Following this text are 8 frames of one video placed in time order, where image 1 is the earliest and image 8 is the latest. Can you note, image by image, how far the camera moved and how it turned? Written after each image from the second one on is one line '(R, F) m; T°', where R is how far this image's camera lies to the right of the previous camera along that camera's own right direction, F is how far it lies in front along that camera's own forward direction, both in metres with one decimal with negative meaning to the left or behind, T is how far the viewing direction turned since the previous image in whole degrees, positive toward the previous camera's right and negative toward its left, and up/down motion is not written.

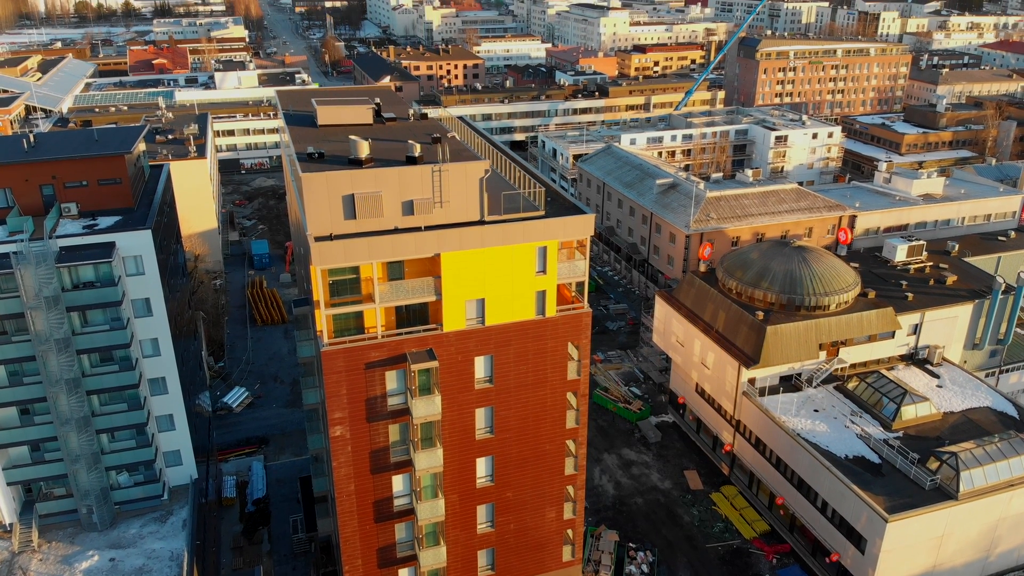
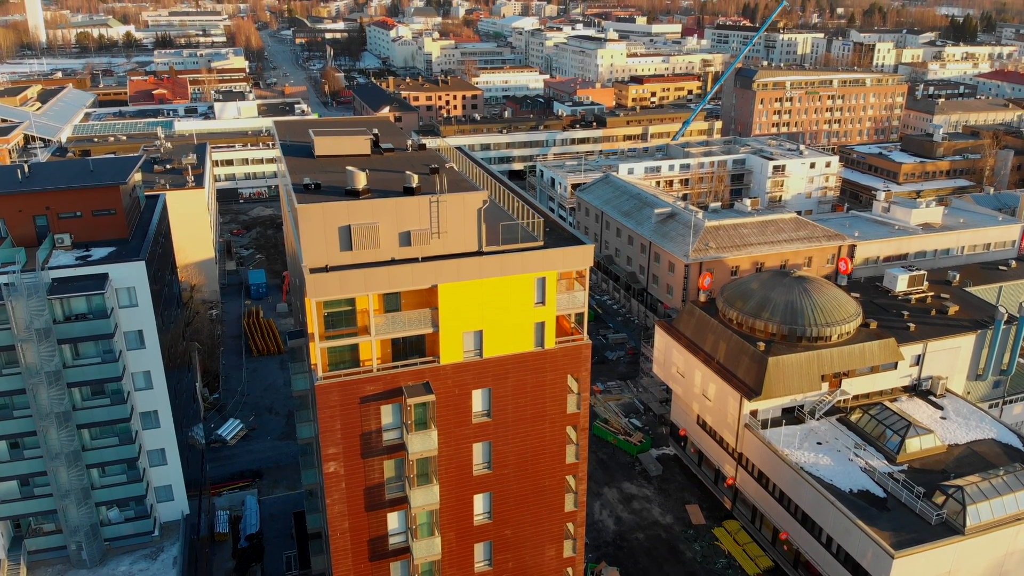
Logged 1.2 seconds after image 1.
(0.0, +0.3) m; 0°
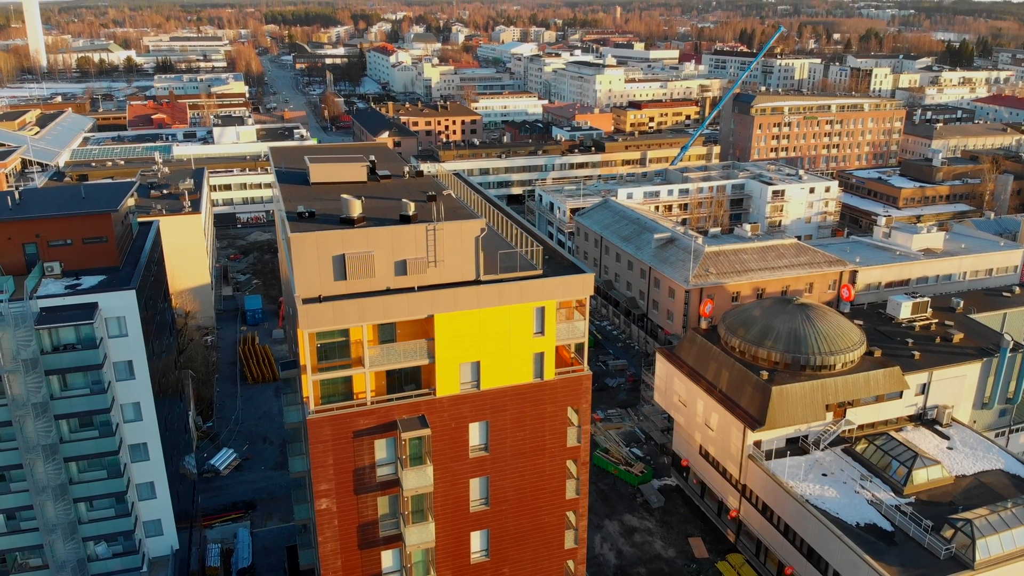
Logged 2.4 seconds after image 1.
(0.0, +0.4) m; 0°
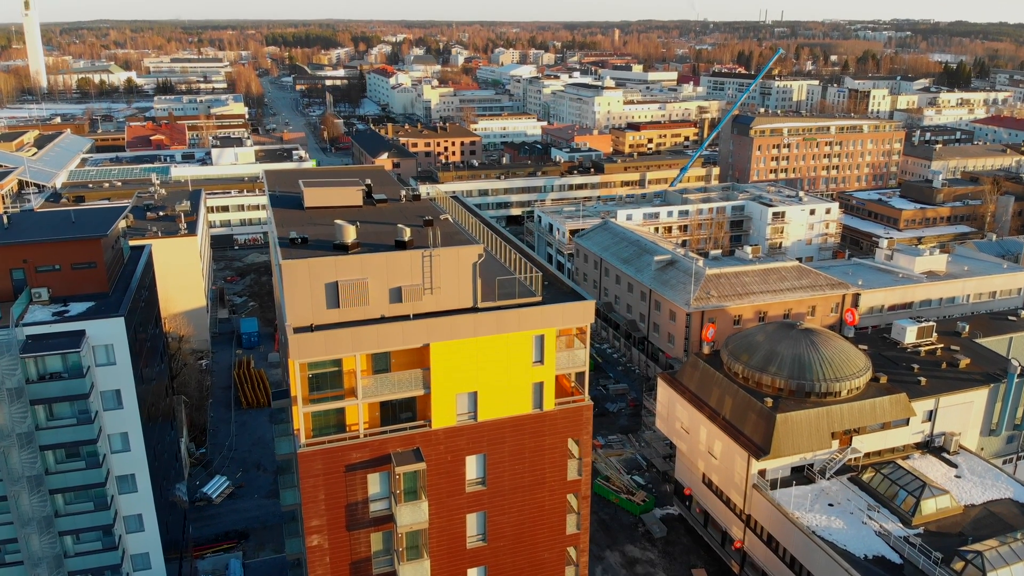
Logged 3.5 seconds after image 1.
(0.0, +0.5) m; 0°
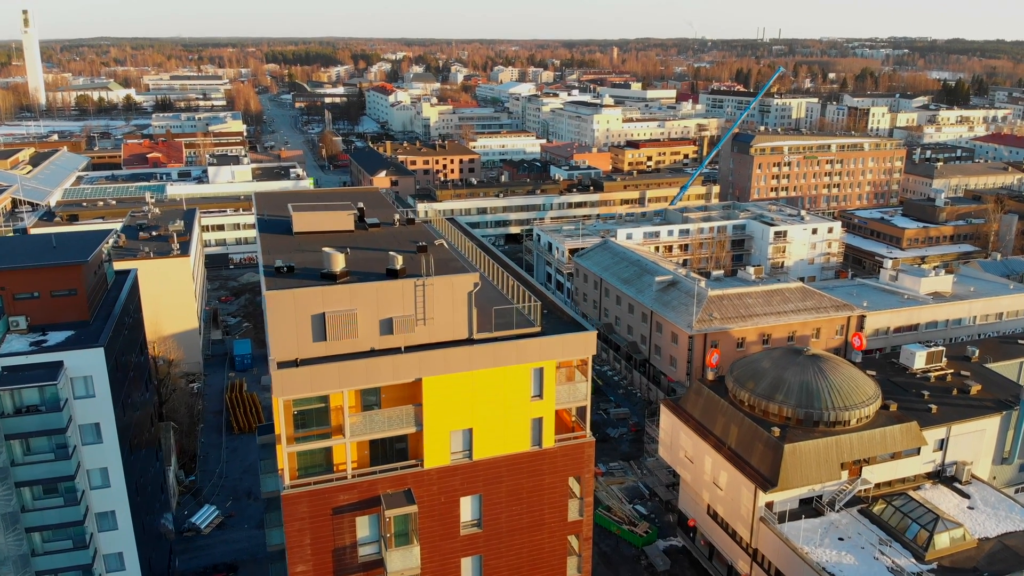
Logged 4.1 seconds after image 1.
(0.0, +0.8) m; 0°
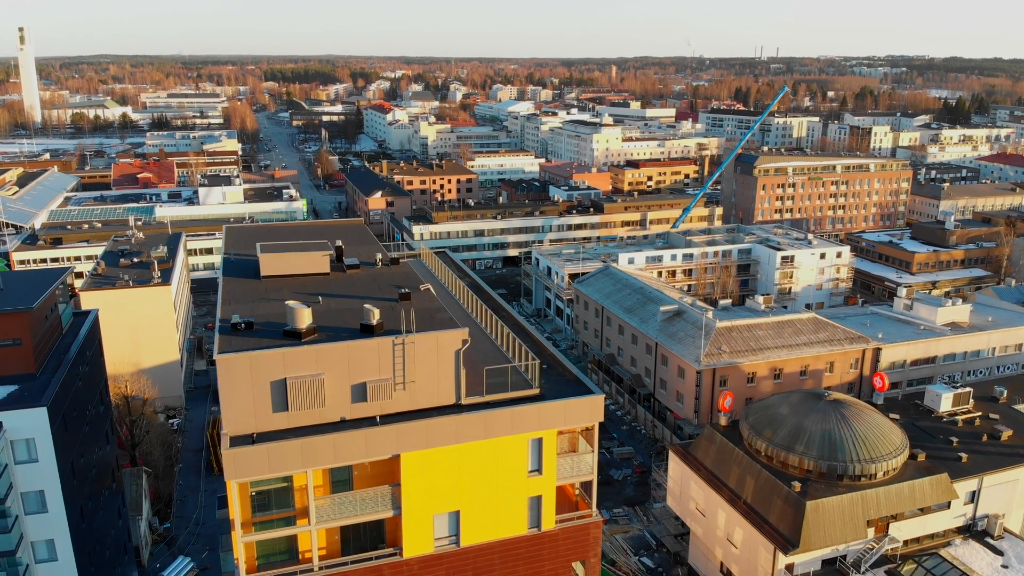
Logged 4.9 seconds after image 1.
(+0.1, +1.9) m; 0°
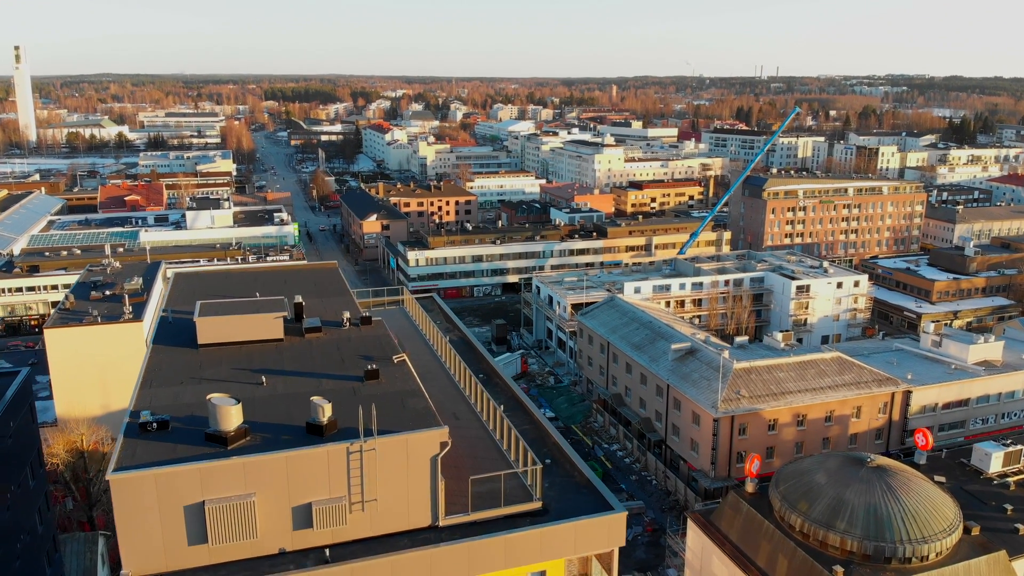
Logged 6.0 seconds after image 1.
(+0.1, +2.8) m; 0°
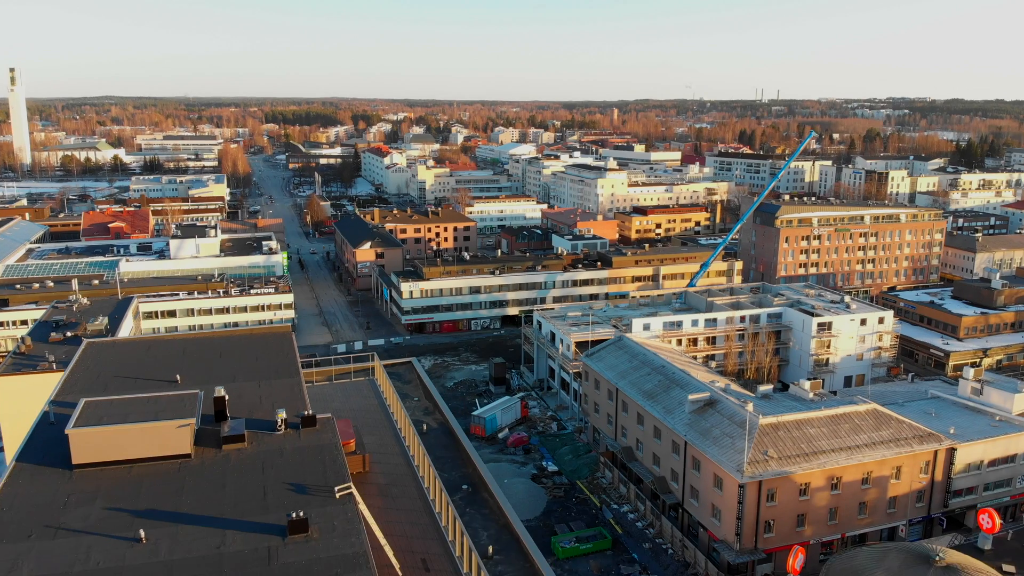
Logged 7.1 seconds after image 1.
(+0.1, +3.3) m; 0°
